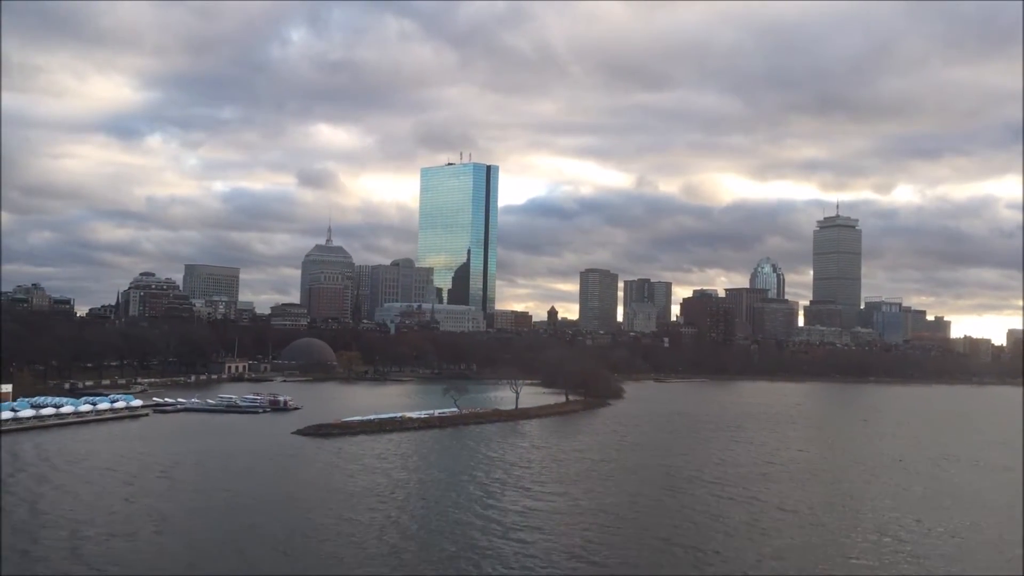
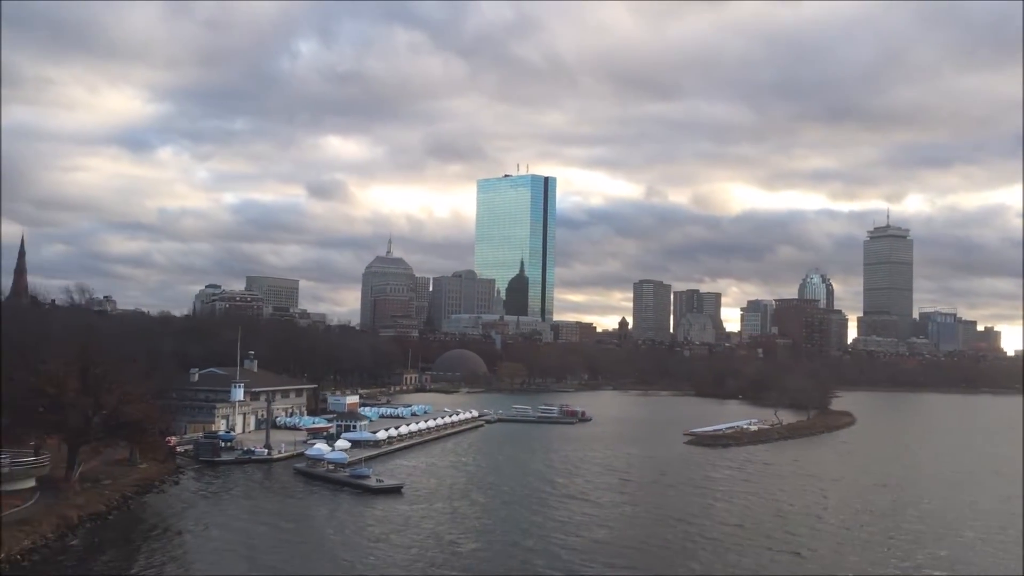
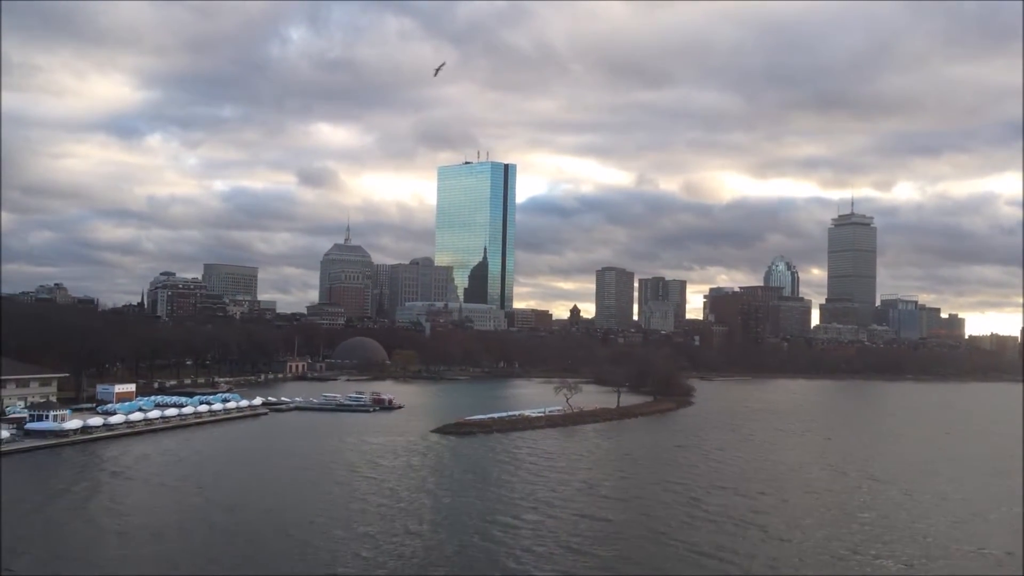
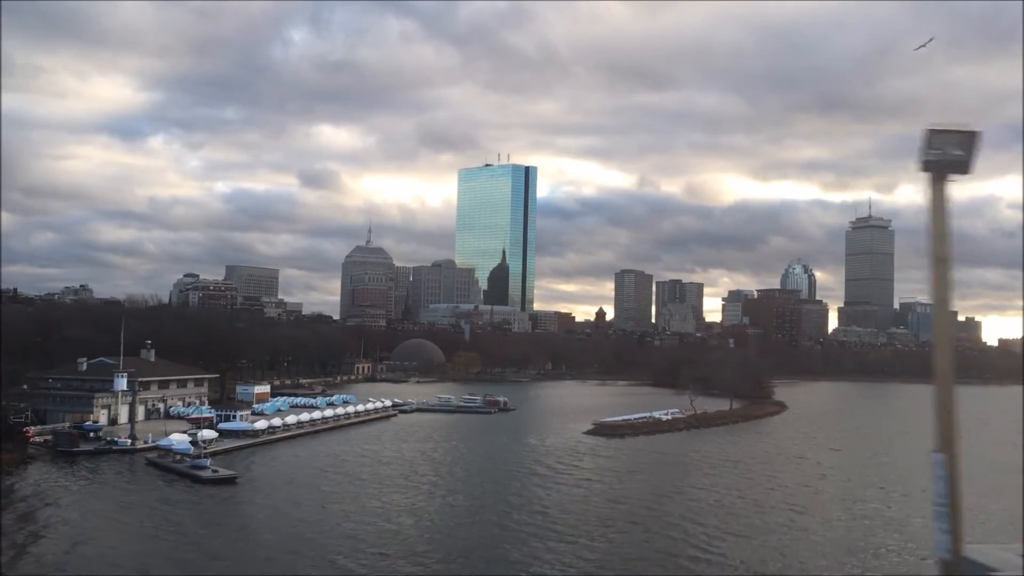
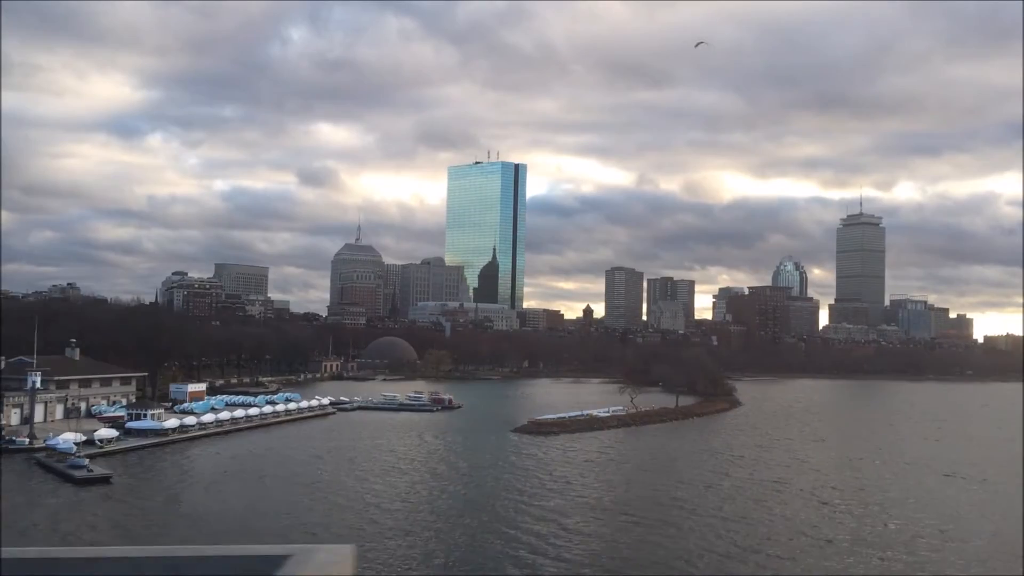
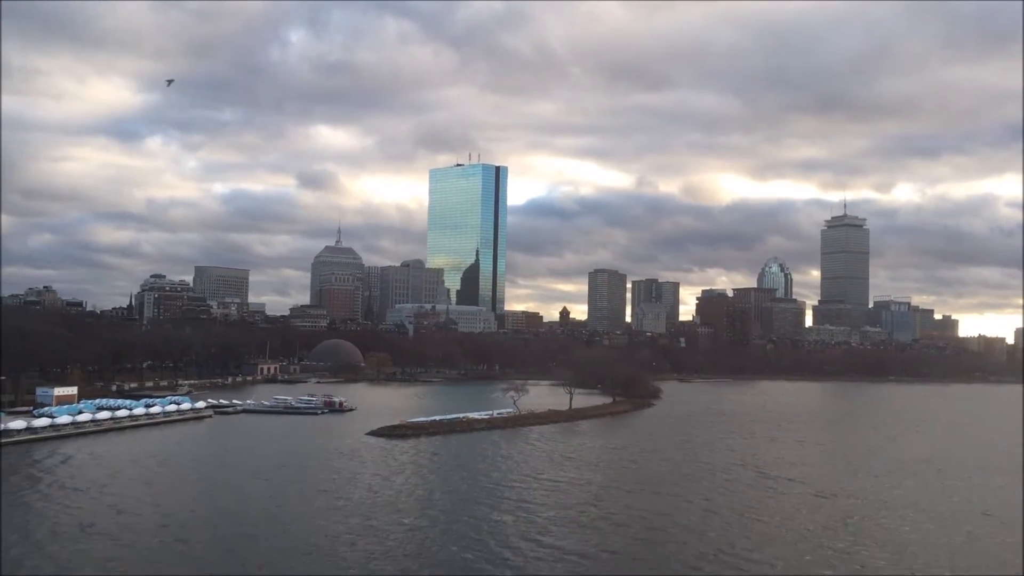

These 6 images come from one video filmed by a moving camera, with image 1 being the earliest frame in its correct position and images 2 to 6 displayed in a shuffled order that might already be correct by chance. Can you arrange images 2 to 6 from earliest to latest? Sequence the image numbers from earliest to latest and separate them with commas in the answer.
6, 3, 5, 4, 2
